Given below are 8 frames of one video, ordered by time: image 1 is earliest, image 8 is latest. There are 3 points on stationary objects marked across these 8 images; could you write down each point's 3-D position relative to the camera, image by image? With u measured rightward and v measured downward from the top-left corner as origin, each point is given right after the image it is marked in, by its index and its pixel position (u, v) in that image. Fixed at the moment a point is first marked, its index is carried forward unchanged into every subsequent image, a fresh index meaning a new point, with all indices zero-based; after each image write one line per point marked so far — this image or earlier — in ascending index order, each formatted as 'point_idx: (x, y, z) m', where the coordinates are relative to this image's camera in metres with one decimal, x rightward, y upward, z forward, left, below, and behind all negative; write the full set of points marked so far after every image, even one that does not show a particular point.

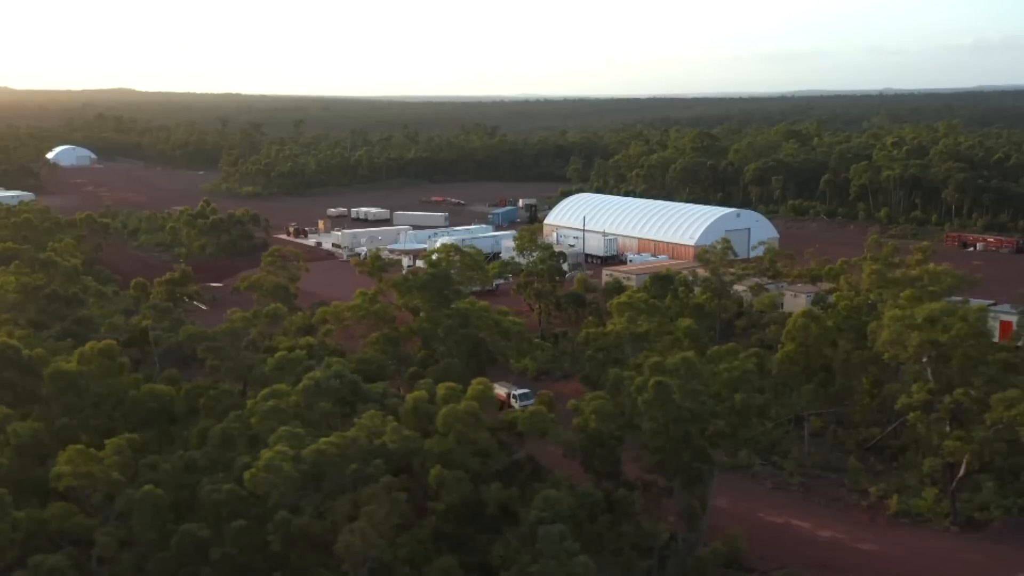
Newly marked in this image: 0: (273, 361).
0: (-3.7, -1.1, +17.2) m
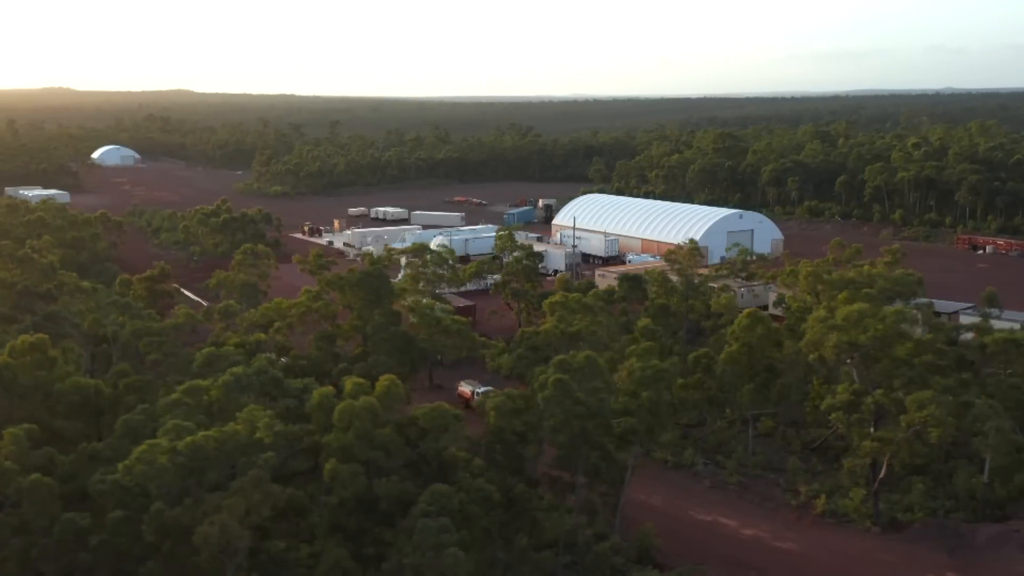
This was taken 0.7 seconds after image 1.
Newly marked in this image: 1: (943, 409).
0: (-5.0, -1.1, +17.7) m
1: (+6.4, -1.8, +16.7) m
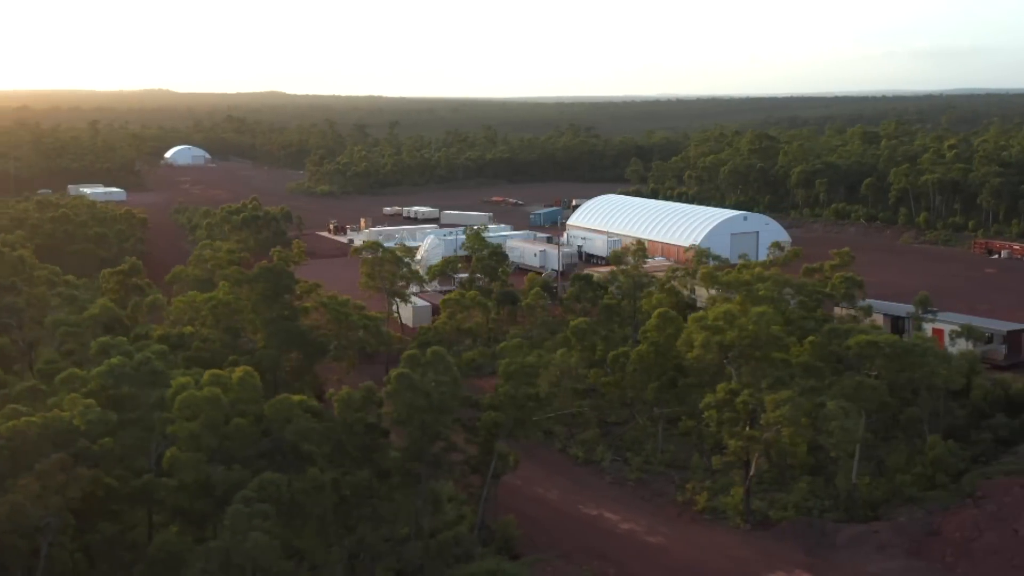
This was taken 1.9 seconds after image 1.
0: (-7.0, -1.0, +18.6) m
1: (+4.3, -1.8, +16.9) m
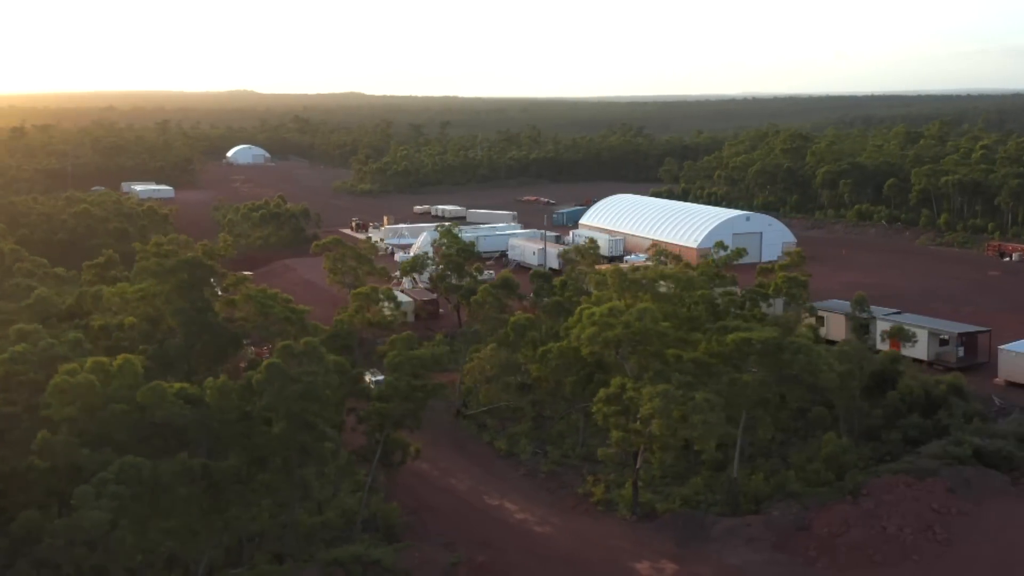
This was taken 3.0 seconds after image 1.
0: (-8.8, -0.8, +19.5) m
1: (+2.4, -1.8, +17.2) m
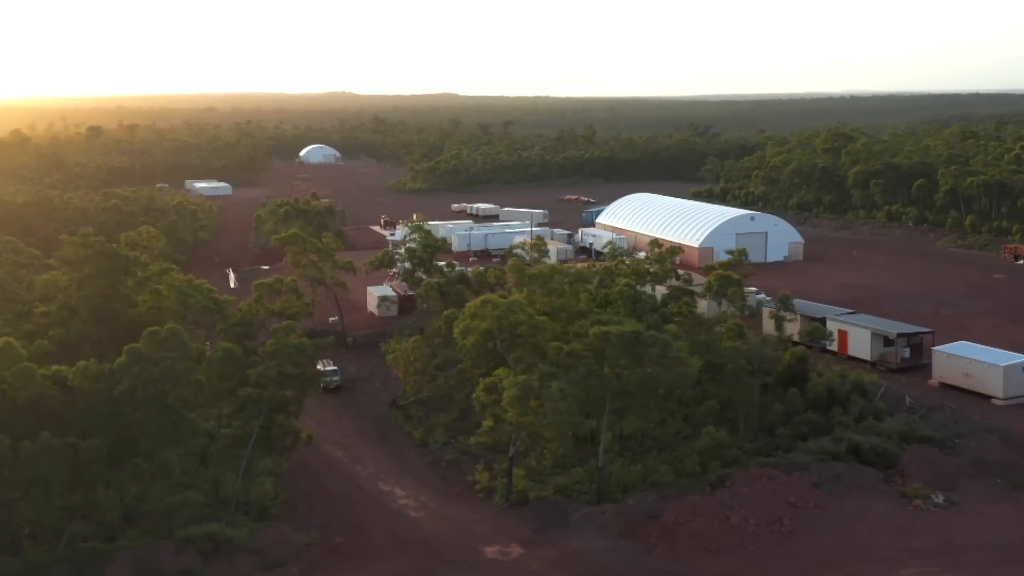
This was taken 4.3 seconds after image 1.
0: (-10.8, -0.6, +20.7) m
1: (+0.2, -1.7, +17.7) m
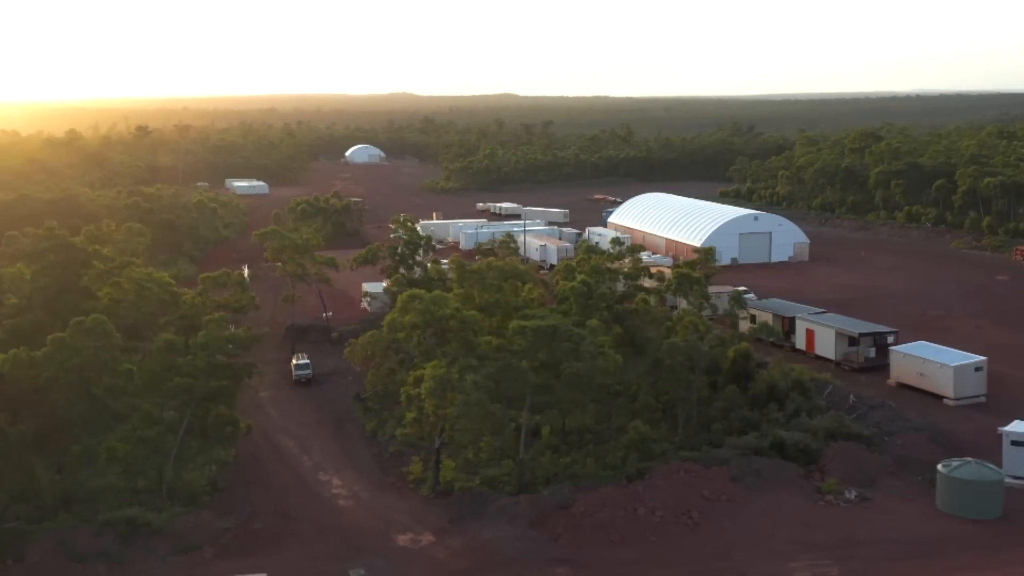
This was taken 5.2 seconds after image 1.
0: (-12.0, -0.4, +21.6) m
1: (-1.2, -1.6, +18.0) m
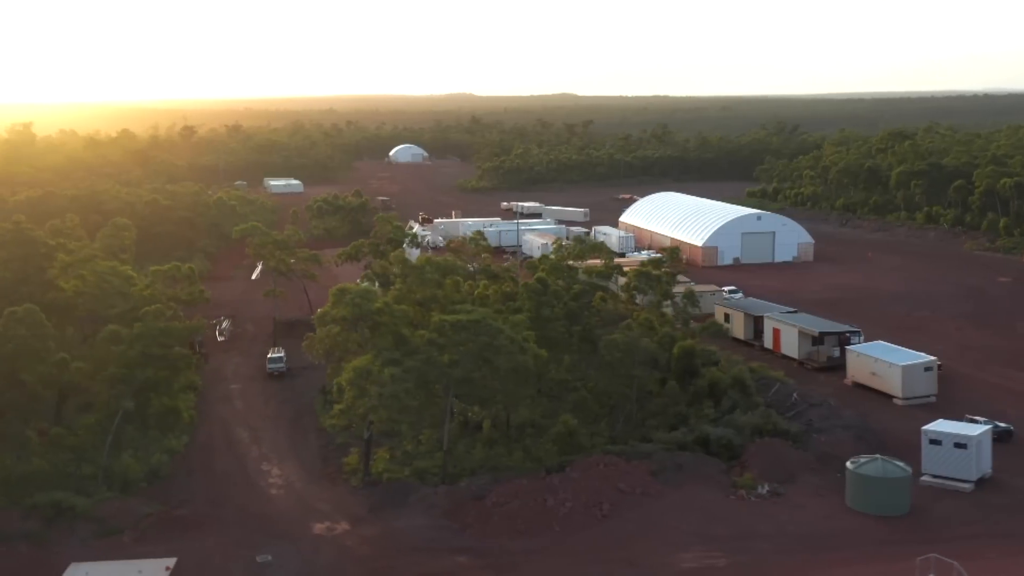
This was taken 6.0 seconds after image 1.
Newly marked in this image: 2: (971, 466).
0: (-13.2, -0.2, +22.4) m
1: (-2.6, -1.5, +18.4) m
2: (+7.5, -2.9, +18.0) m
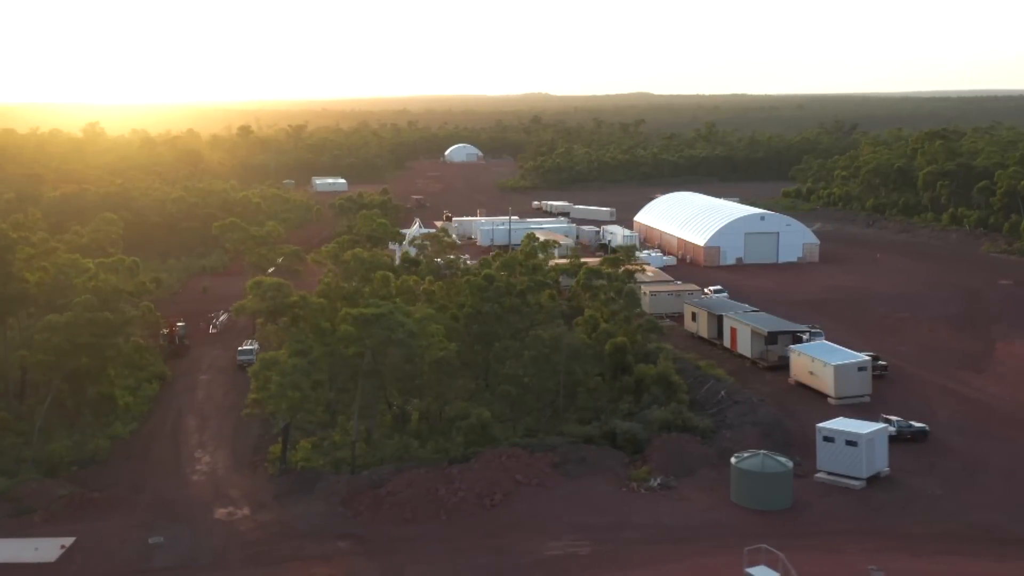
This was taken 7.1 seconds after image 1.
0: (-14.7, 0.0, +23.7) m
1: (-4.3, -1.3, +19.1) m
2: (+5.8, -2.9, +18.1) m
